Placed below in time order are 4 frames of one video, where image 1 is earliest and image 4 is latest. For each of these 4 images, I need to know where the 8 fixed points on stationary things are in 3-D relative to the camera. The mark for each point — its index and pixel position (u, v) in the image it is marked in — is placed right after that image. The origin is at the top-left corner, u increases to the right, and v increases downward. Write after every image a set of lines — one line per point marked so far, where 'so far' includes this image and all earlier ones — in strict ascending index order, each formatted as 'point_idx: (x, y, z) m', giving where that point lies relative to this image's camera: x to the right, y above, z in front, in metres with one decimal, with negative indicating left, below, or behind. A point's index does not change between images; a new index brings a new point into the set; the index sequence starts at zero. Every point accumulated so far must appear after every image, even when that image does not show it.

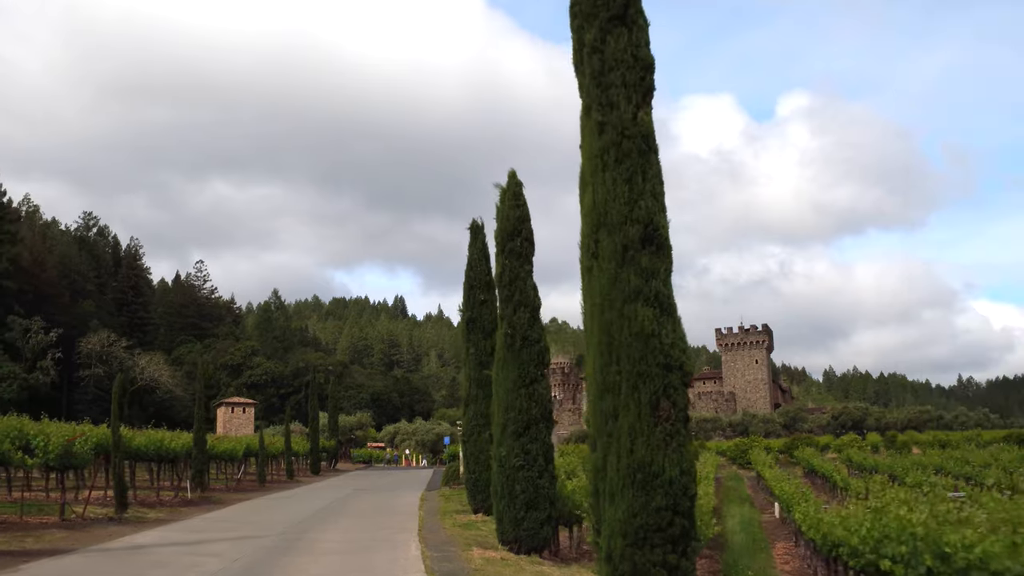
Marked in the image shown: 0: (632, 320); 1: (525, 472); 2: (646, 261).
0: (+1.1, -0.3, +7.1) m
1: (+0.2, -3.2, +12.8) m
2: (+1.3, +0.3, +7.2) m
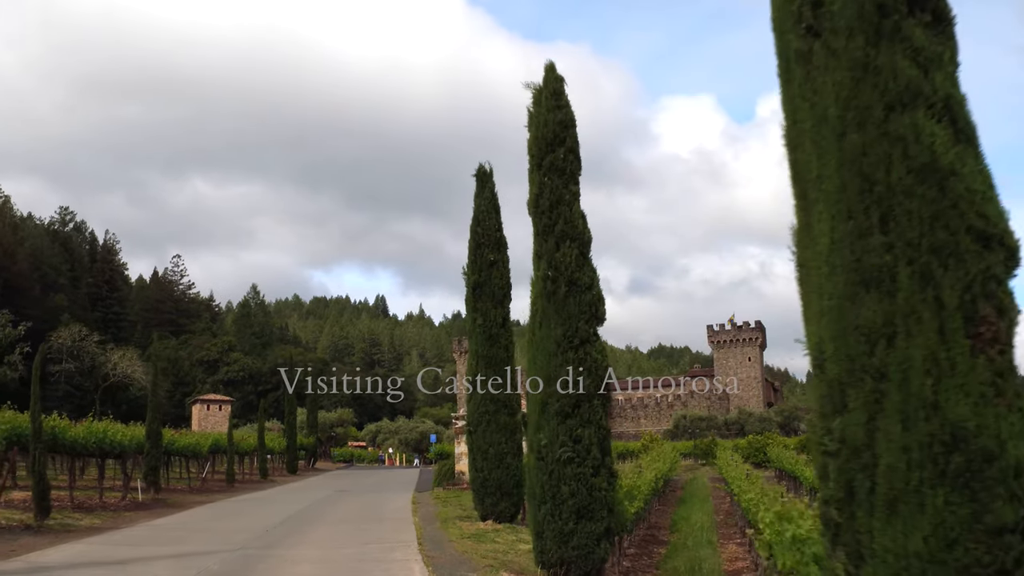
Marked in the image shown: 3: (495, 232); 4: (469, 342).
0: (+1.8, +0.7, +3.4) m
1: (+0.8, -2.2, +9.2) m
2: (+2.0, +1.2, +3.6) m
3: (-0.4, +1.3, +17.4) m
4: (-1.0, -1.2, +16.9) m
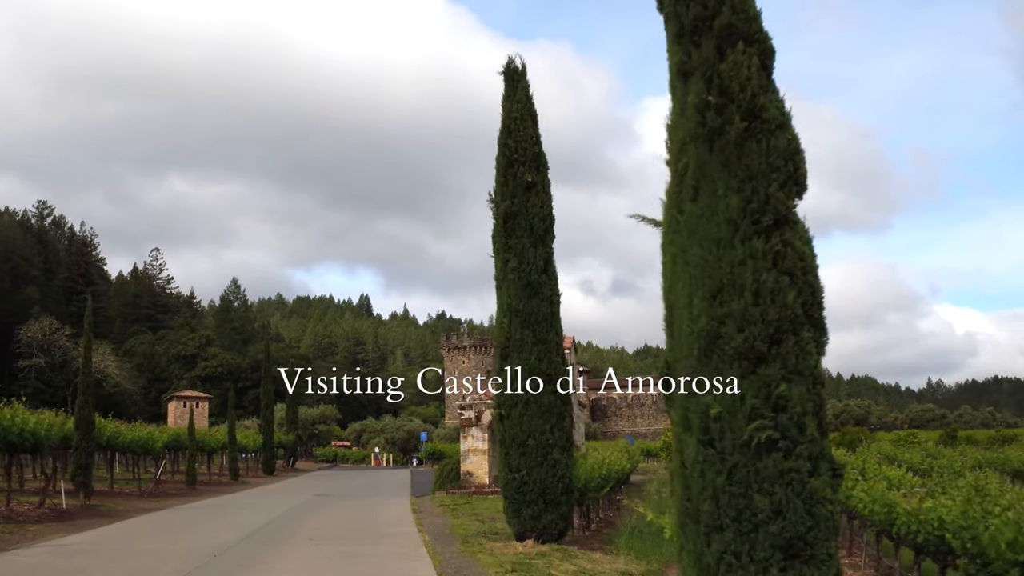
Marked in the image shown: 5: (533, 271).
0: (+2.9, +1.8, -1.1) m
1: (+1.7, -1.1, +4.7) m
2: (+3.1, +2.4, -0.9) m
3: (+0.4, +2.5, +12.8) m
4: (-0.2, -0.1, +12.4) m
5: (+0.3, +0.3, +12.2) m
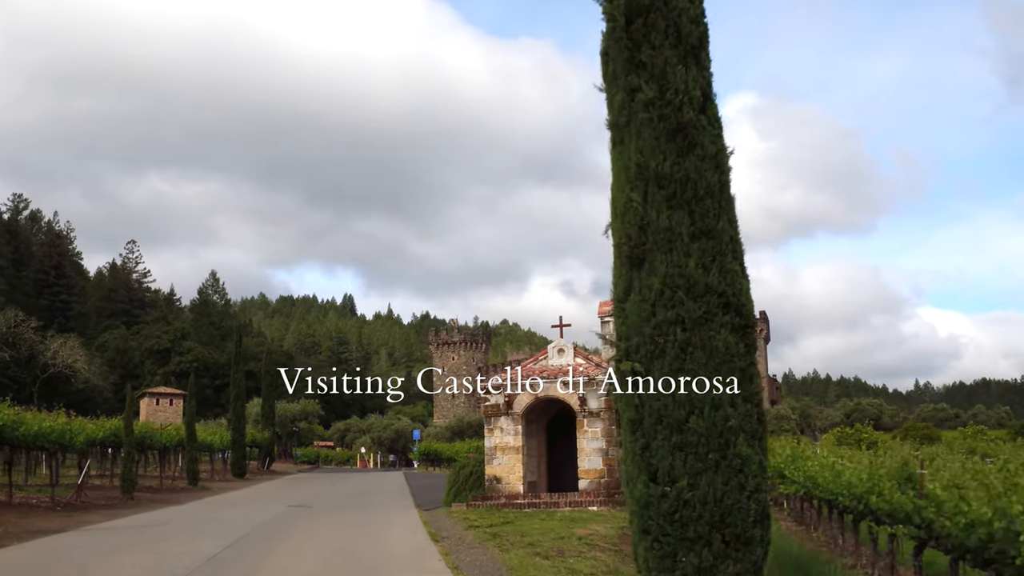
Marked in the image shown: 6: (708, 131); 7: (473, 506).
0: (+4.4, +3.1, -6.6) m
1: (+3.0, +0.2, -1.0) m
2: (+4.5, +3.7, -6.5) m
3: (+1.6, +3.8, +7.2) m
4: (+1.0, +1.2, +6.7) m
5: (+1.5, +1.6, +6.5) m
6: (+1.8, +1.4, +6.6) m
7: (-0.8, -4.7, +16.0) m
